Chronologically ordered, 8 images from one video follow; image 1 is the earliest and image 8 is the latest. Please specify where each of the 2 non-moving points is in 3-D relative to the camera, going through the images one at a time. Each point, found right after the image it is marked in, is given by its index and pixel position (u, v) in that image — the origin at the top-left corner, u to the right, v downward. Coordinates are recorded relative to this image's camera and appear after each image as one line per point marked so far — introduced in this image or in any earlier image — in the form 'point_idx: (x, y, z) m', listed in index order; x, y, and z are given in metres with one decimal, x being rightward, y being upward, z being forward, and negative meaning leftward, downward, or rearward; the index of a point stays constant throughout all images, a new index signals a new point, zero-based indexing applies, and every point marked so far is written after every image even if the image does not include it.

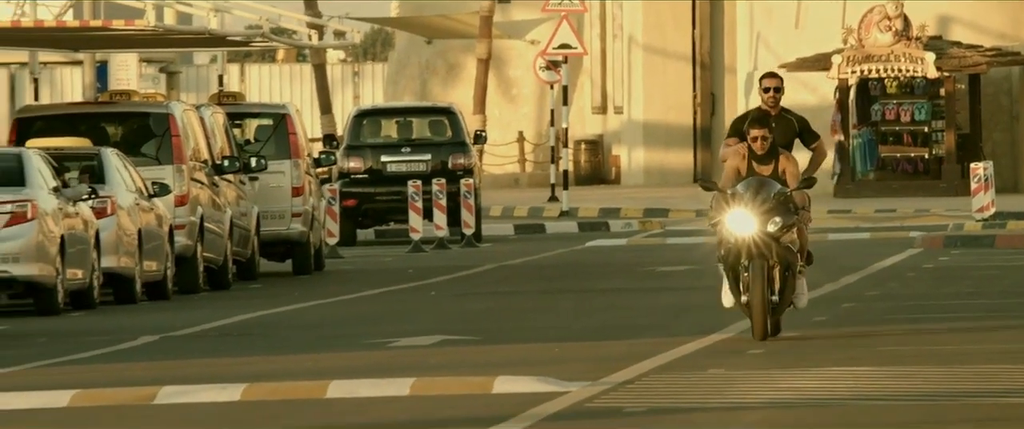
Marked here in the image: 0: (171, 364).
0: (-2.1, -0.9, +16.9) m
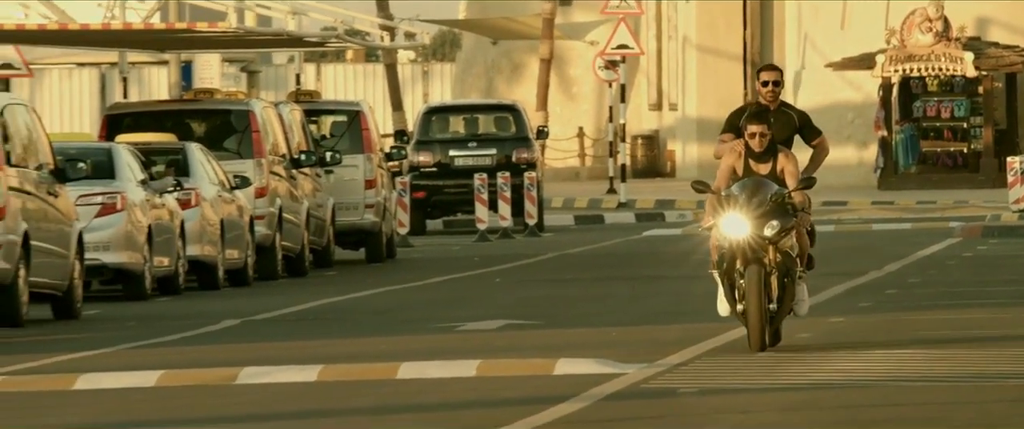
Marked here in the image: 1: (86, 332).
0: (-1.7, -0.9, +18.0) m
1: (-2.9, -0.8, +18.6) m
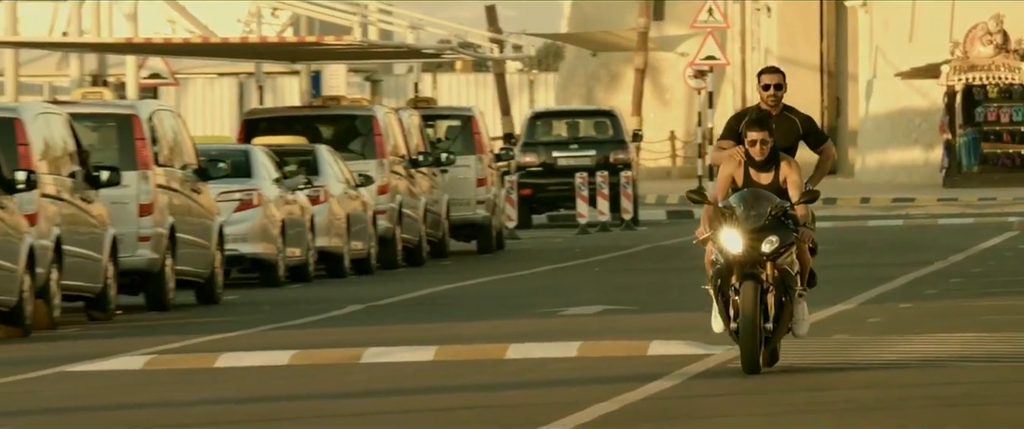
0: (-1.0, -0.8, +20.0) m
1: (-2.2, -0.8, +20.6) m
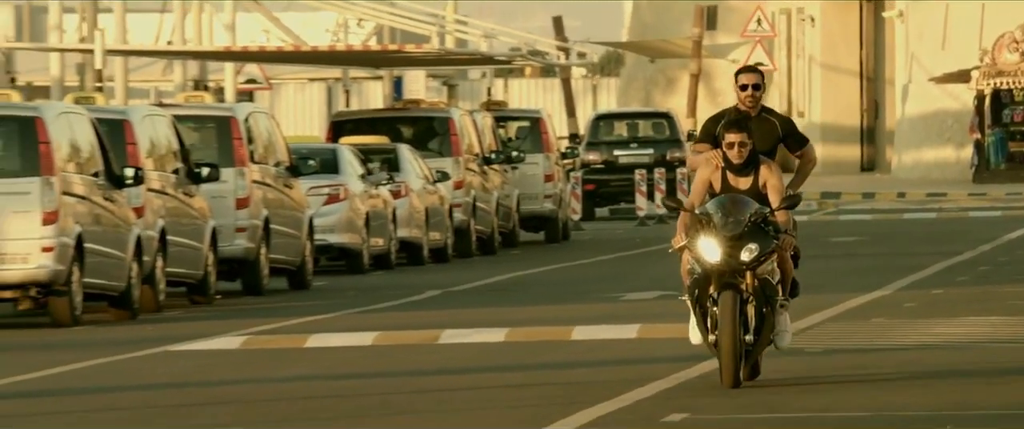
0: (-0.5, -0.8, +21.9) m
1: (-1.6, -0.7, +22.5) m
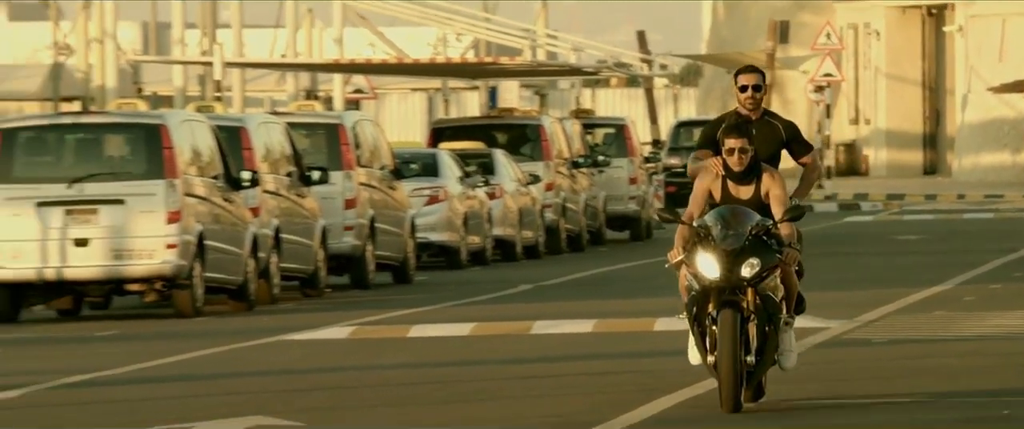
0: (+0.3, -0.8, +23.7) m
1: (-0.9, -0.7, +24.4) m
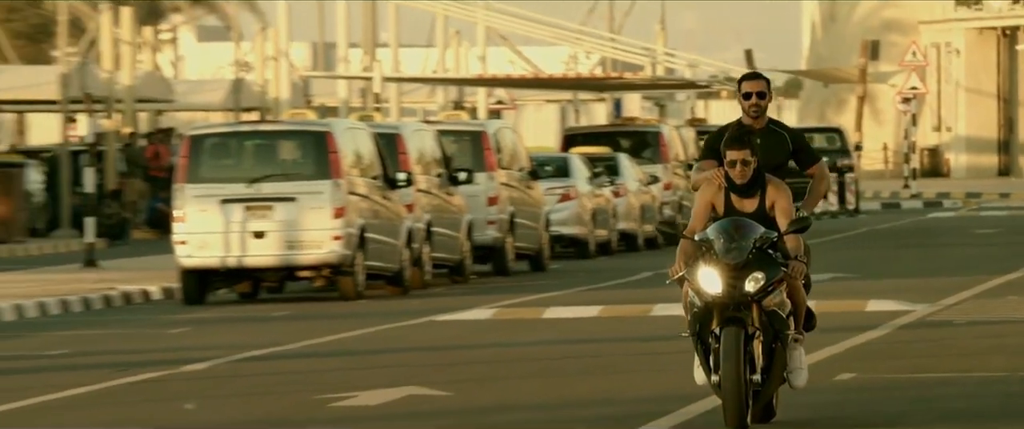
0: (+1.5, -0.7, +27.0) m
1: (+0.4, -0.7, +27.7) m
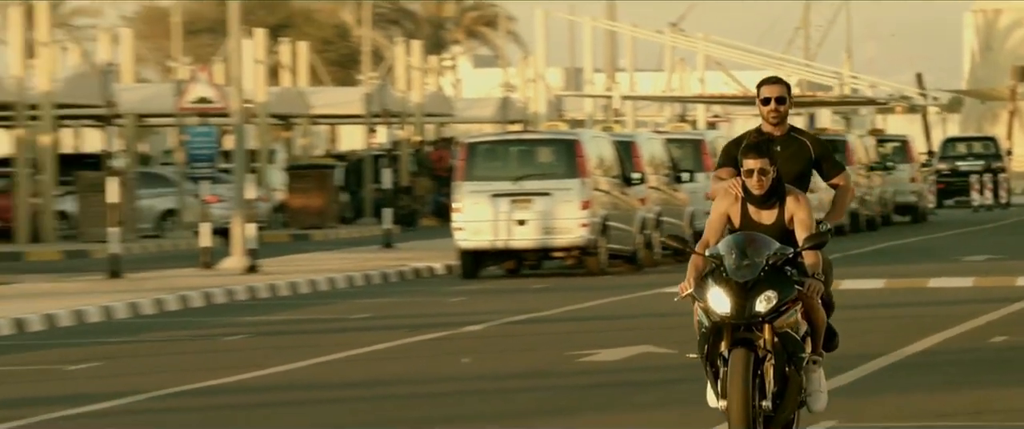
0: (+4.1, -0.7, +33.3) m
1: (+3.0, -0.6, +34.2) m
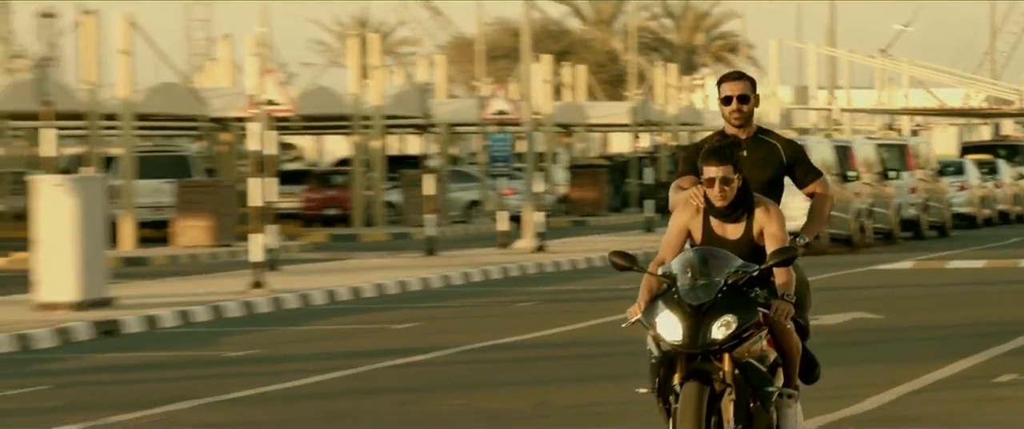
0: (+7.6, -0.5, +40.7) m
1: (+6.7, -0.4, +41.7) m
